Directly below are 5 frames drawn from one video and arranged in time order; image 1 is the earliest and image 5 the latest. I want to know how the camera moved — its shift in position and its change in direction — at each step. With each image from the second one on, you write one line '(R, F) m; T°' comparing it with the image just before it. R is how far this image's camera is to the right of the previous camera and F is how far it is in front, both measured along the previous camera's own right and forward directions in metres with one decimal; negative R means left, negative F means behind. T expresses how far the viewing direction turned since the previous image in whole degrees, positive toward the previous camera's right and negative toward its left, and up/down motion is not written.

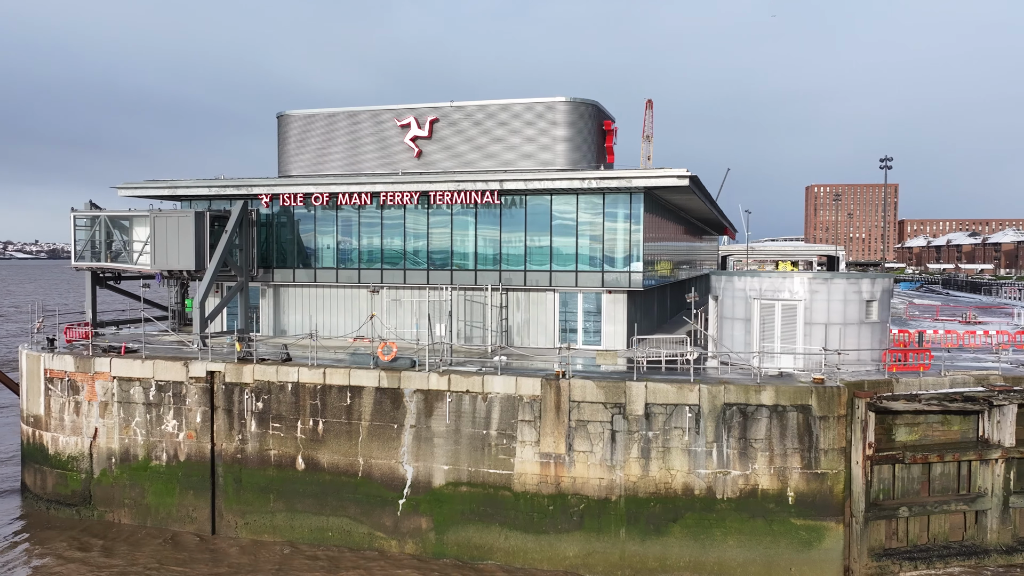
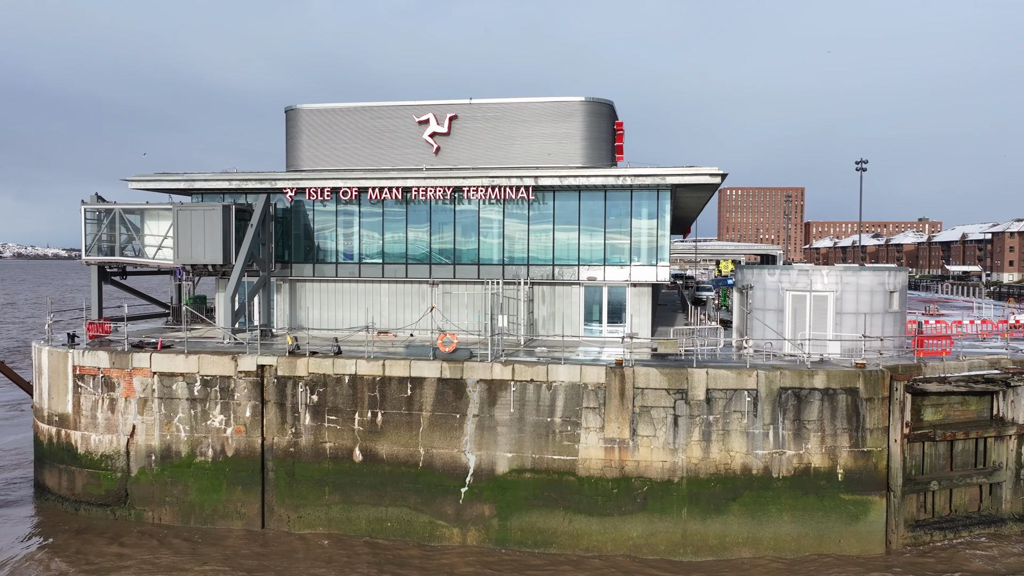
(-3.1, -0.3) m; +5°
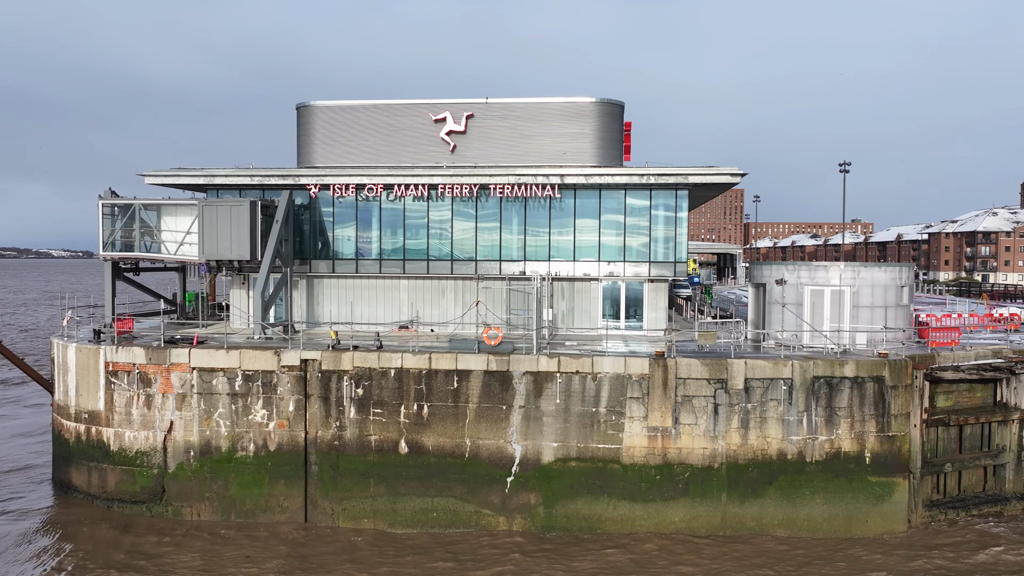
(-2.3, -0.4) m; +3°
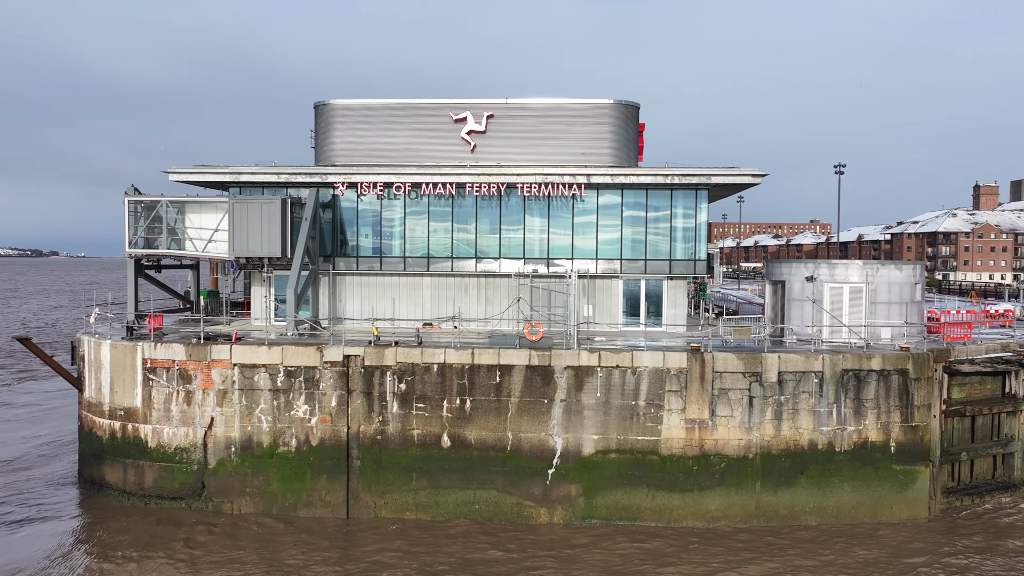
(-1.8, -0.4) m; +2°
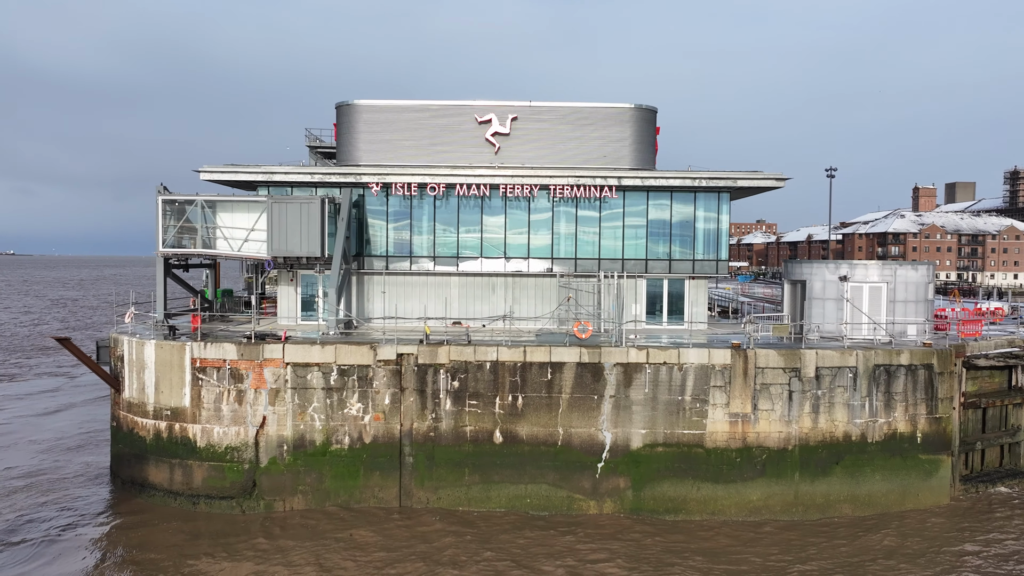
(-2.5, -0.5) m; +3°
